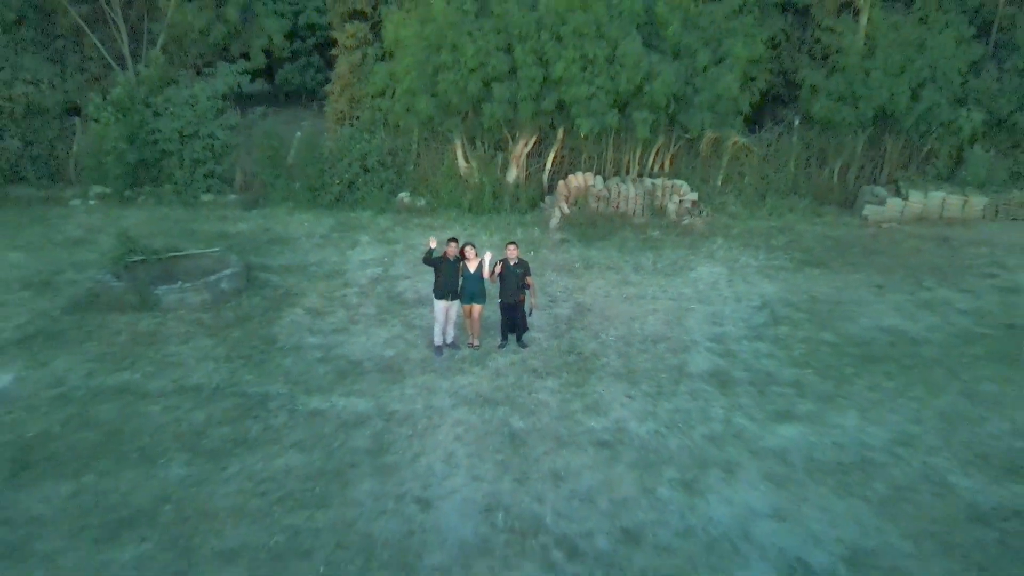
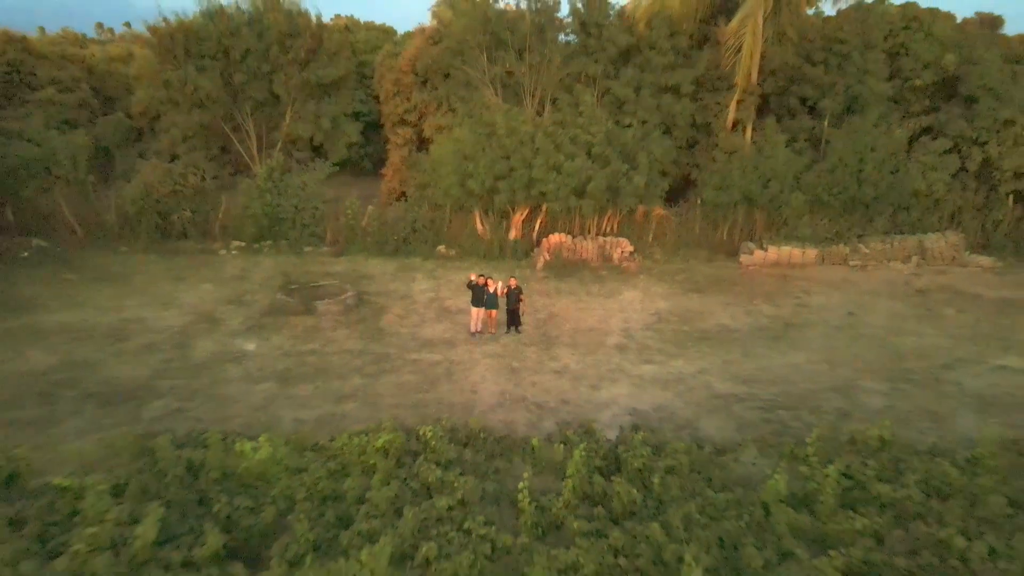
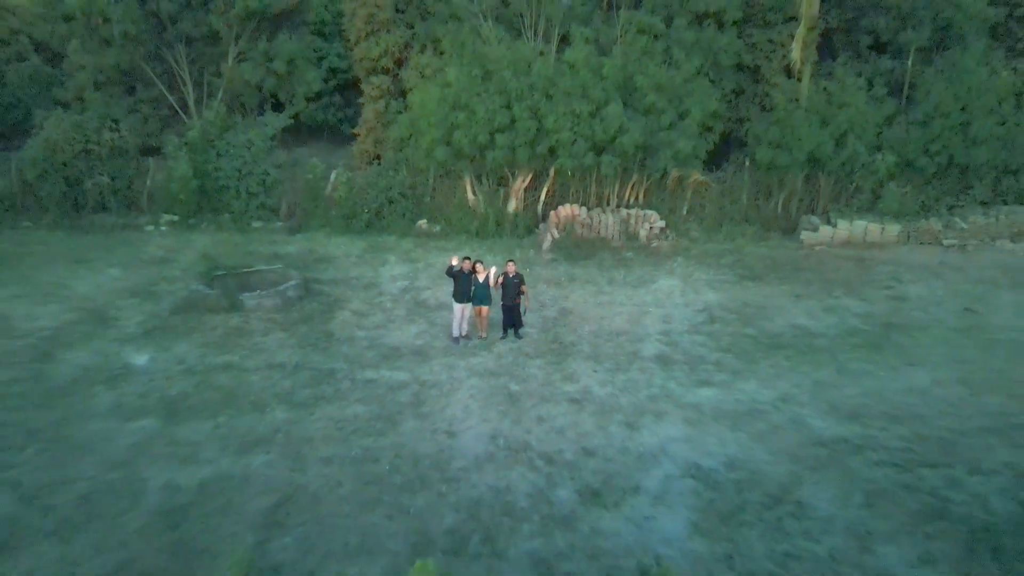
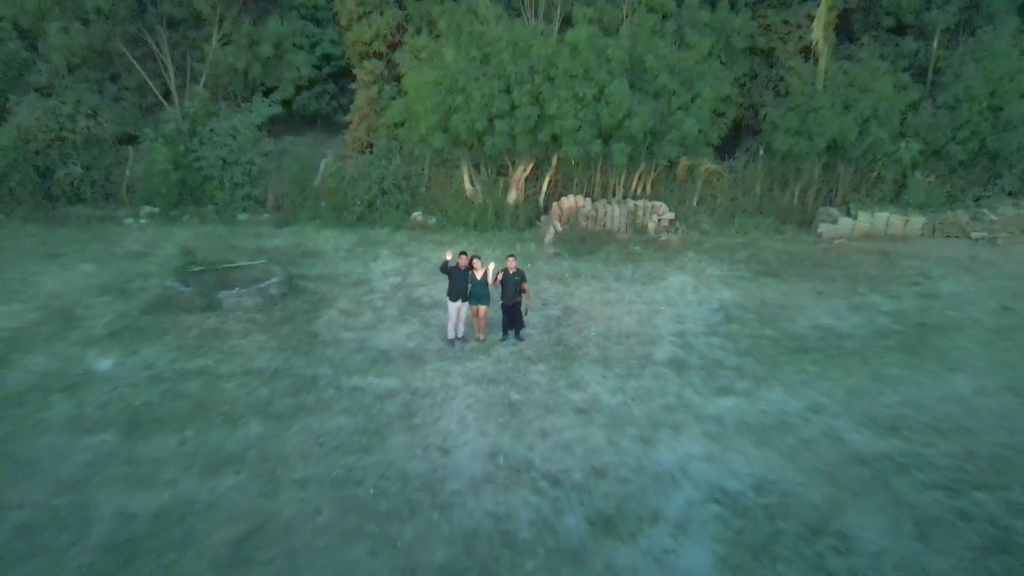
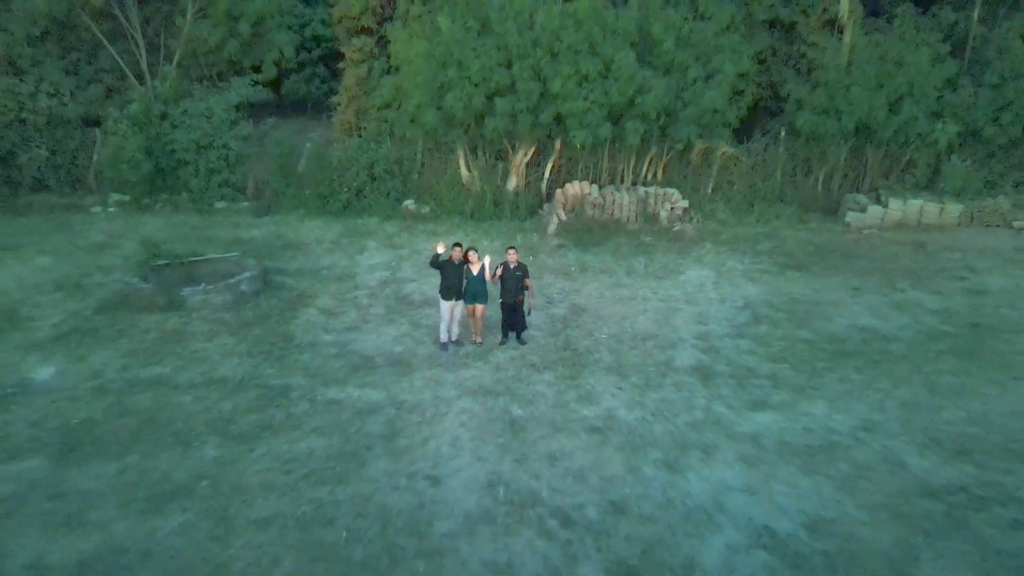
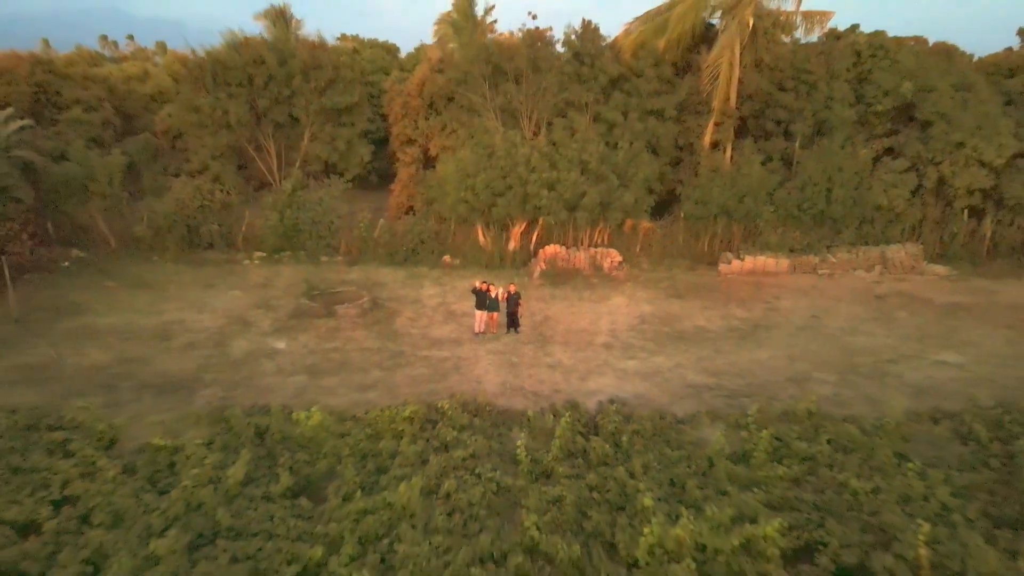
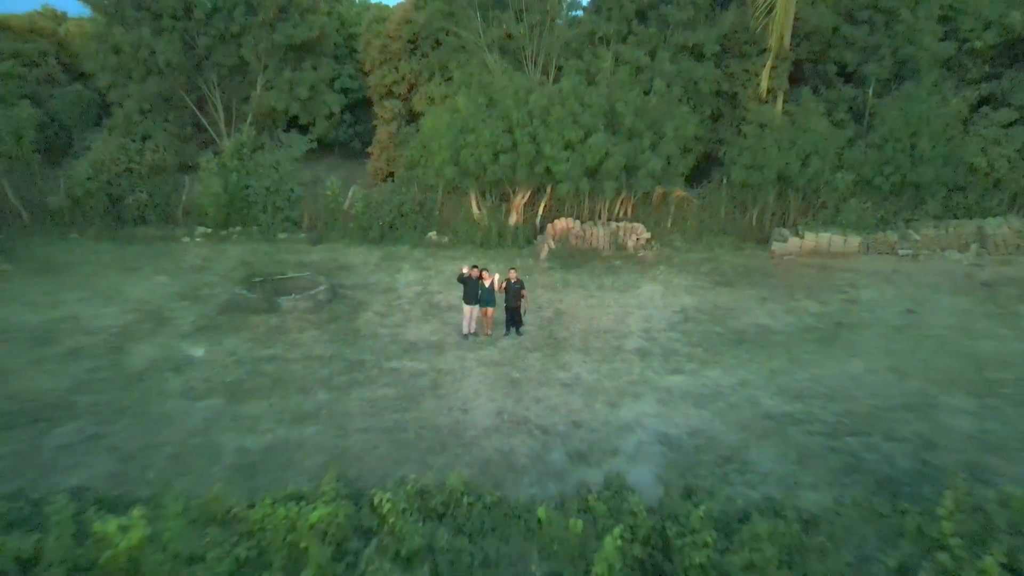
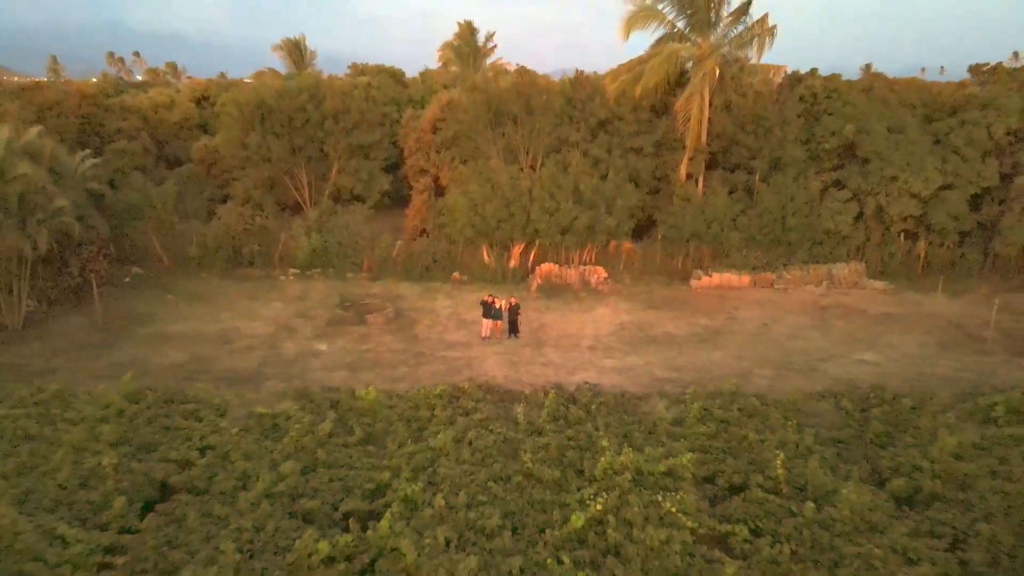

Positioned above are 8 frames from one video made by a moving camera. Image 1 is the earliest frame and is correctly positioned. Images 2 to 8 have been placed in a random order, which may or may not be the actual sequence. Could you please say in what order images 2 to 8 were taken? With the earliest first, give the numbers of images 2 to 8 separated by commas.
5, 4, 3, 7, 2, 6, 8
